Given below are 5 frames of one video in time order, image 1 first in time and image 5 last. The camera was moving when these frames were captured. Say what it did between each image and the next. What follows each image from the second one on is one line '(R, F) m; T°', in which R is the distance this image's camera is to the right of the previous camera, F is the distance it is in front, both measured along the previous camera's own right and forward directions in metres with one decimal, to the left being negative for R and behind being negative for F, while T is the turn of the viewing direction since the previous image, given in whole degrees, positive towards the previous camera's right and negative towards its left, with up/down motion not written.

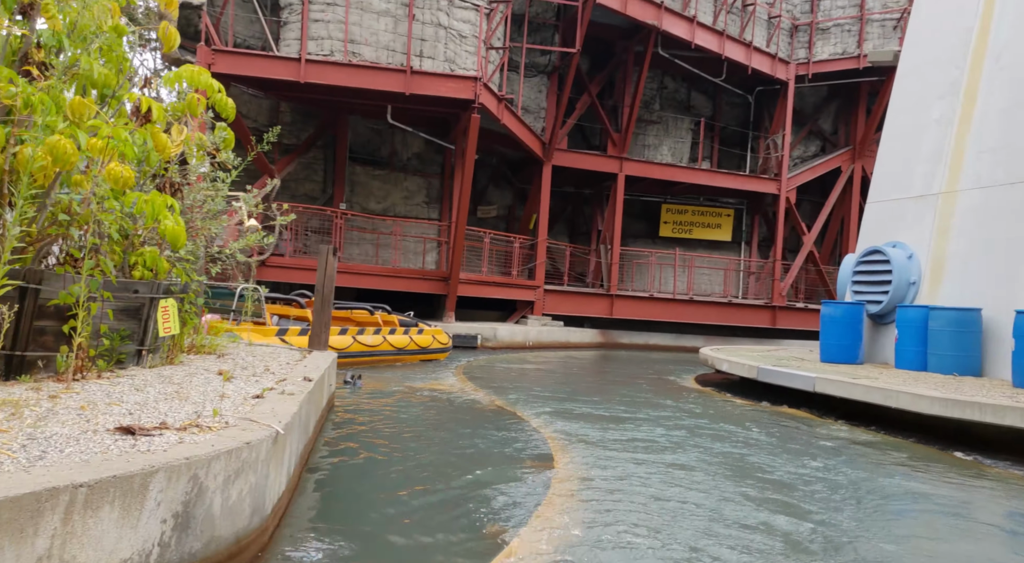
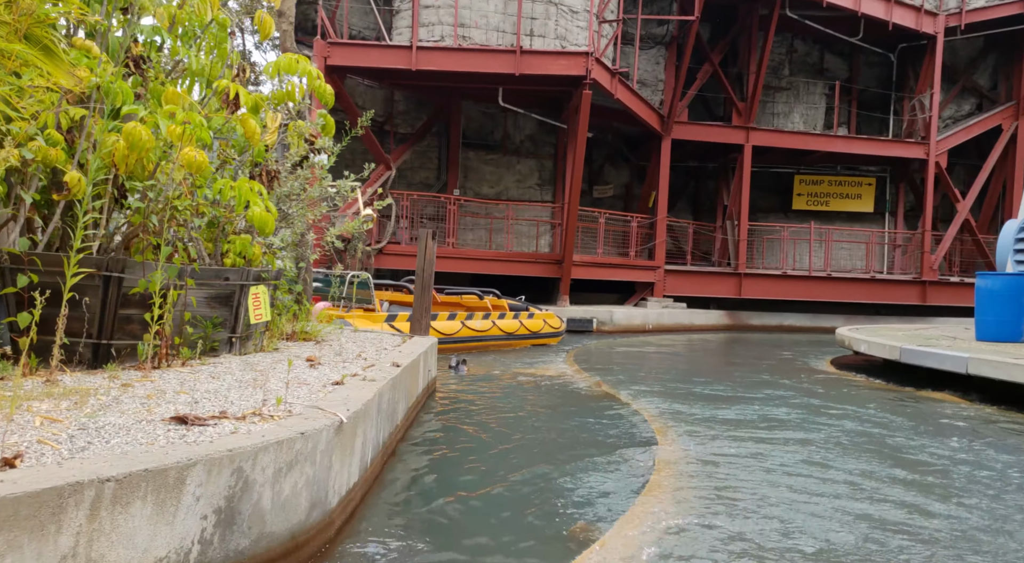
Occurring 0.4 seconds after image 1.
(+0.3, +0.3) m; -8°
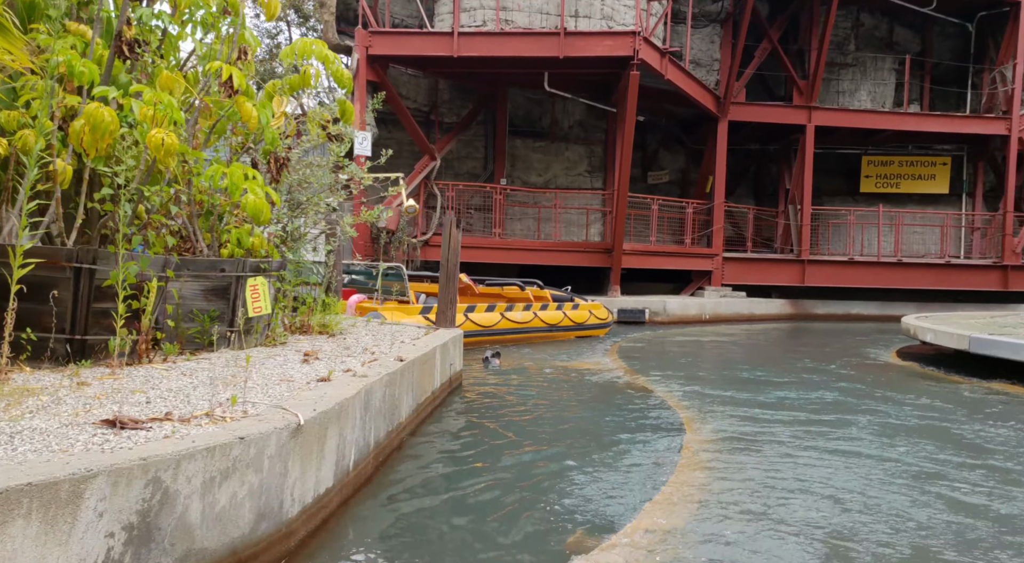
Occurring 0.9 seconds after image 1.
(+0.4, +0.5) m; -4°
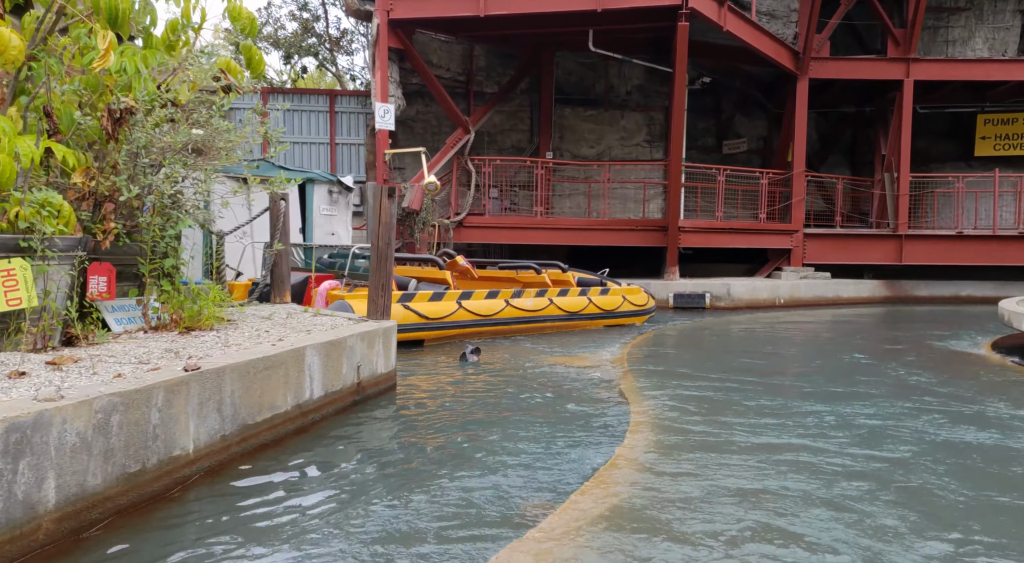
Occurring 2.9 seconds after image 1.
(+1.3, +1.9) m; -7°
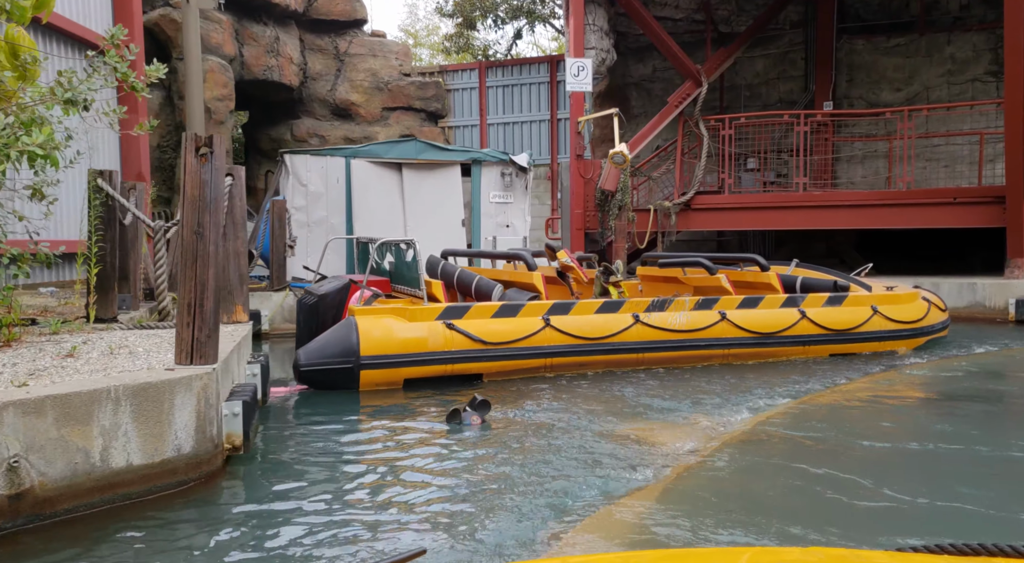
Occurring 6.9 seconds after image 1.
(+2.0, +4.2) m; -24°
